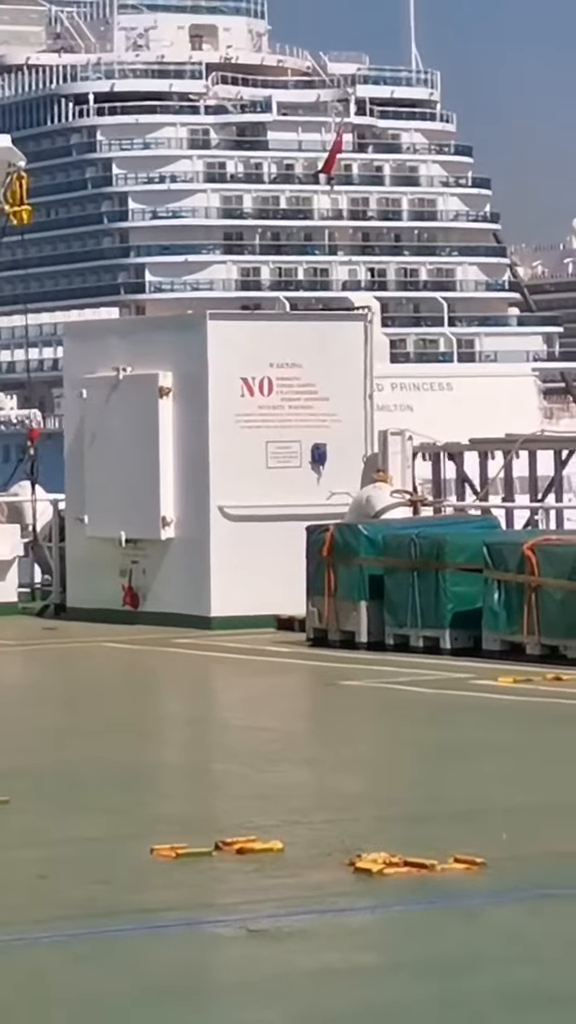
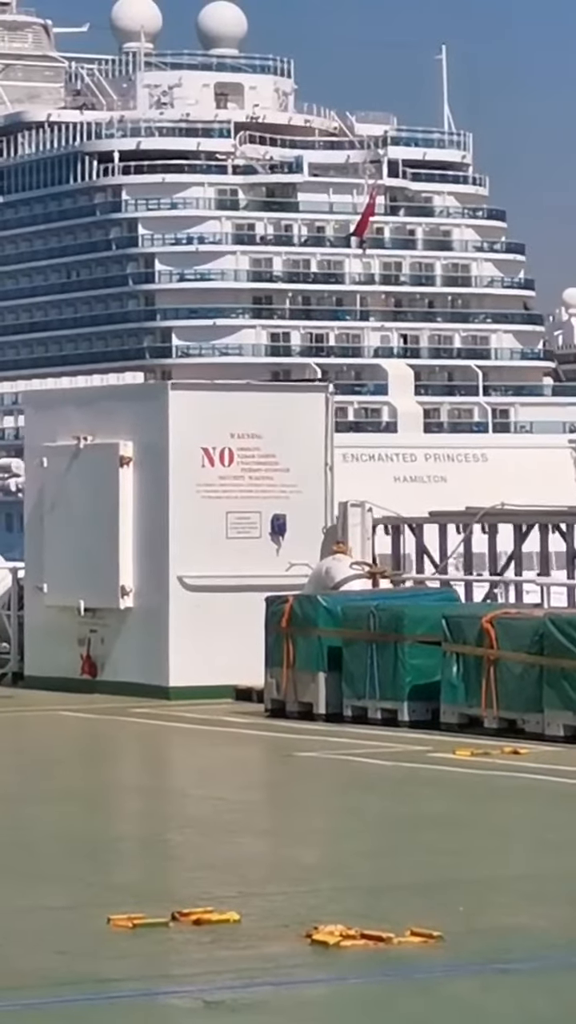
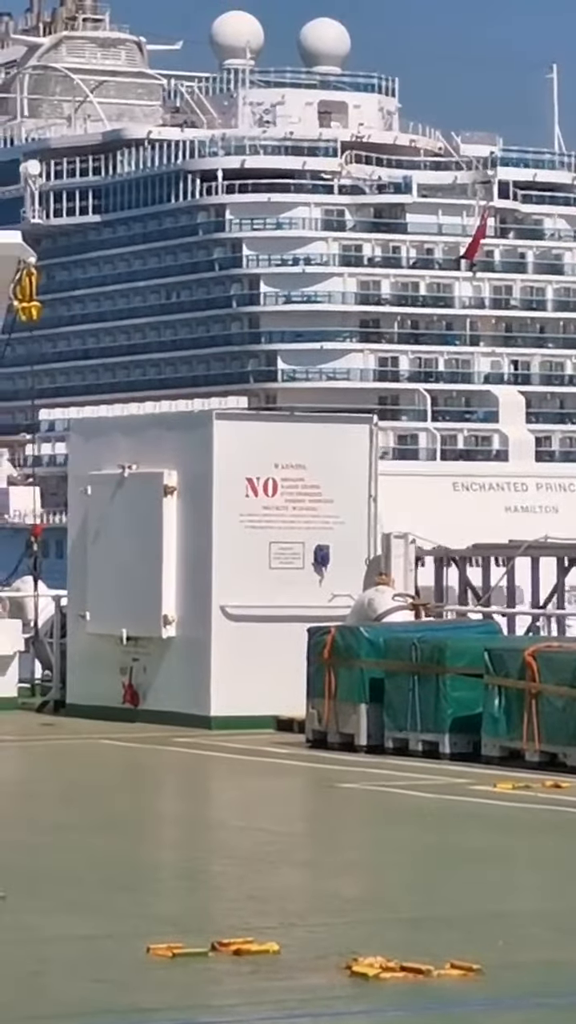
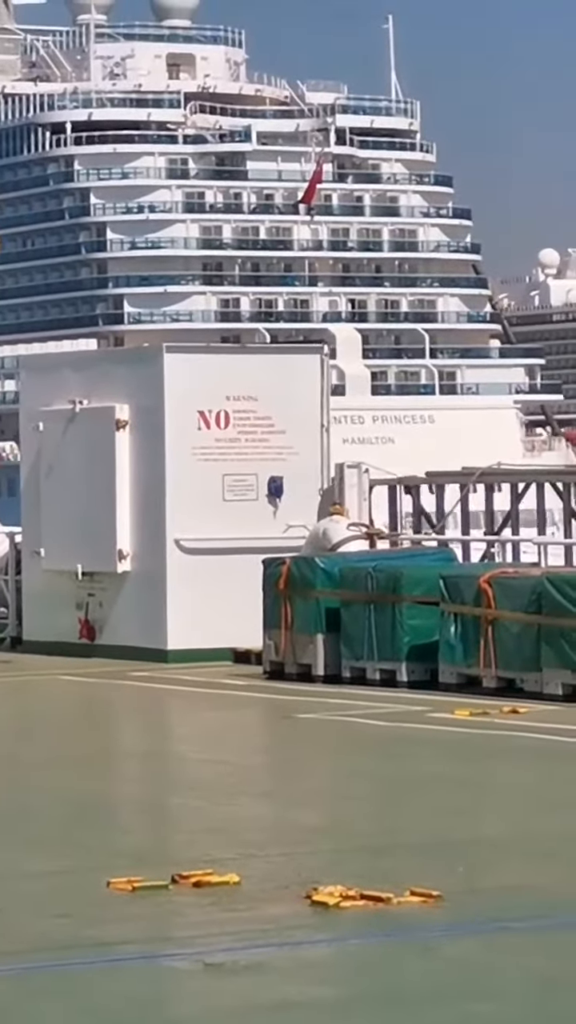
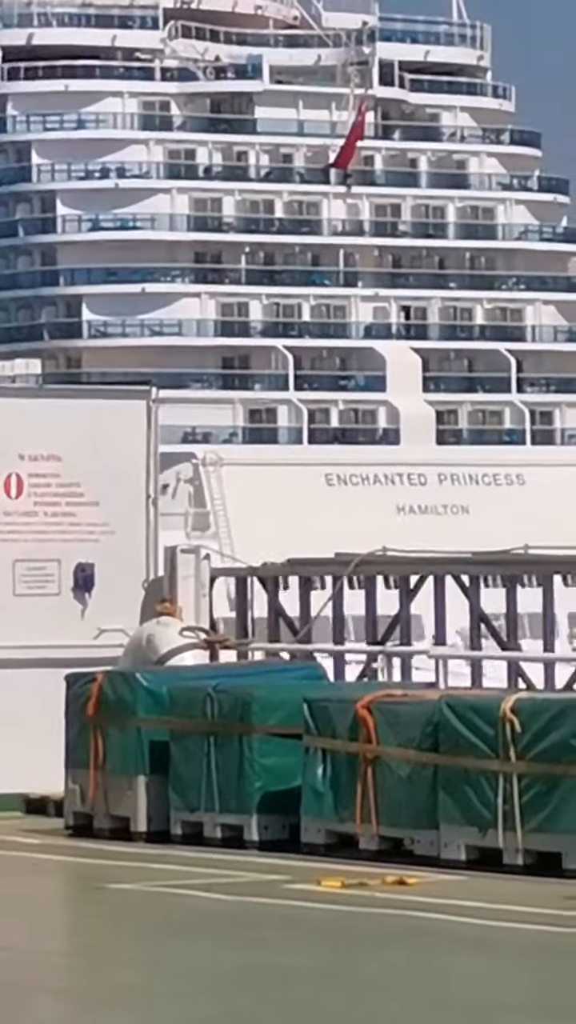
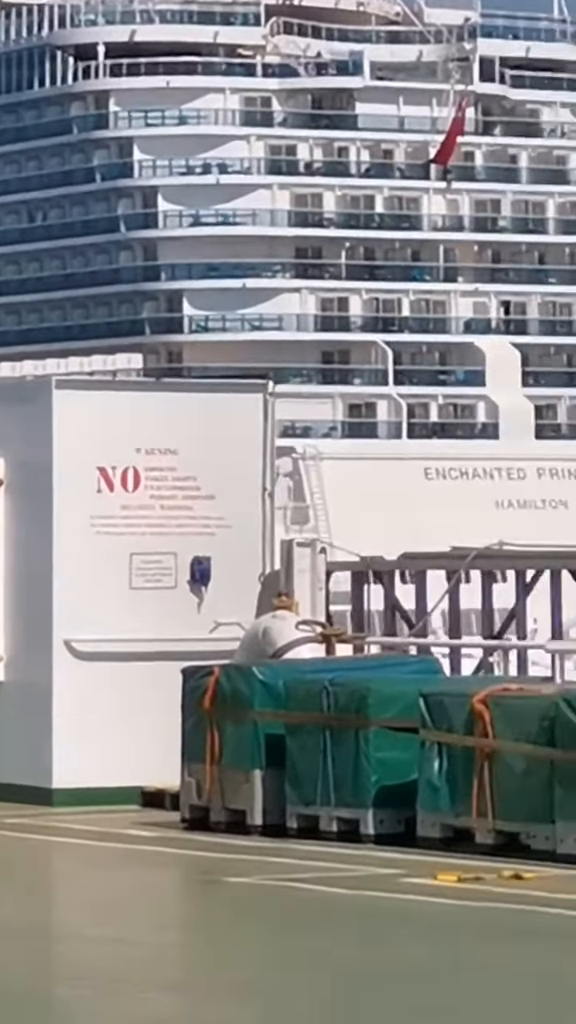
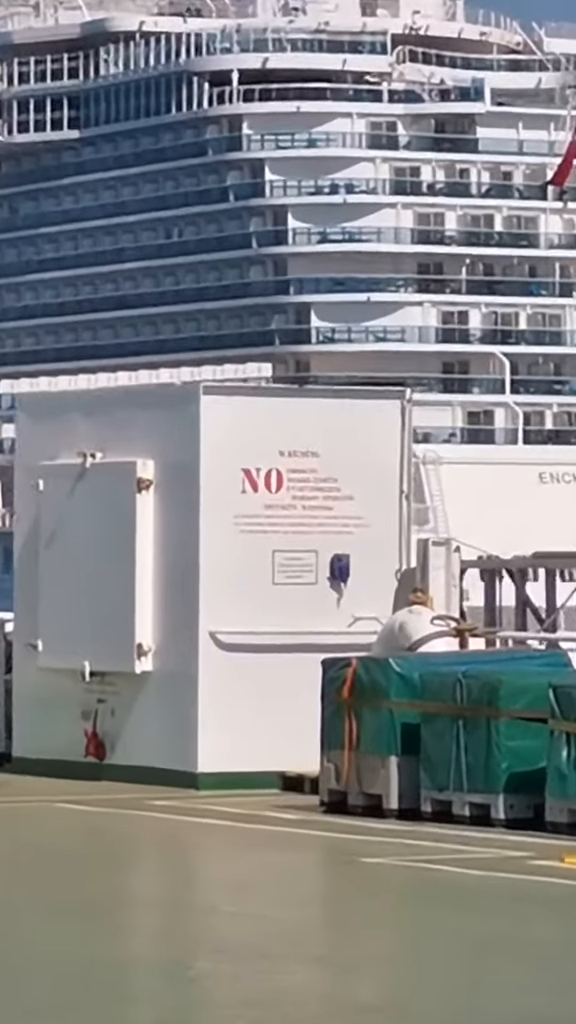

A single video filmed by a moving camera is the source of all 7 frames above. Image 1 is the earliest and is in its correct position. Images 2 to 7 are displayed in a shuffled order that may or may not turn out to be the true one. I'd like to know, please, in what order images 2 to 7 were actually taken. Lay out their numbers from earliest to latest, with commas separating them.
4, 2, 3, 7, 6, 5
